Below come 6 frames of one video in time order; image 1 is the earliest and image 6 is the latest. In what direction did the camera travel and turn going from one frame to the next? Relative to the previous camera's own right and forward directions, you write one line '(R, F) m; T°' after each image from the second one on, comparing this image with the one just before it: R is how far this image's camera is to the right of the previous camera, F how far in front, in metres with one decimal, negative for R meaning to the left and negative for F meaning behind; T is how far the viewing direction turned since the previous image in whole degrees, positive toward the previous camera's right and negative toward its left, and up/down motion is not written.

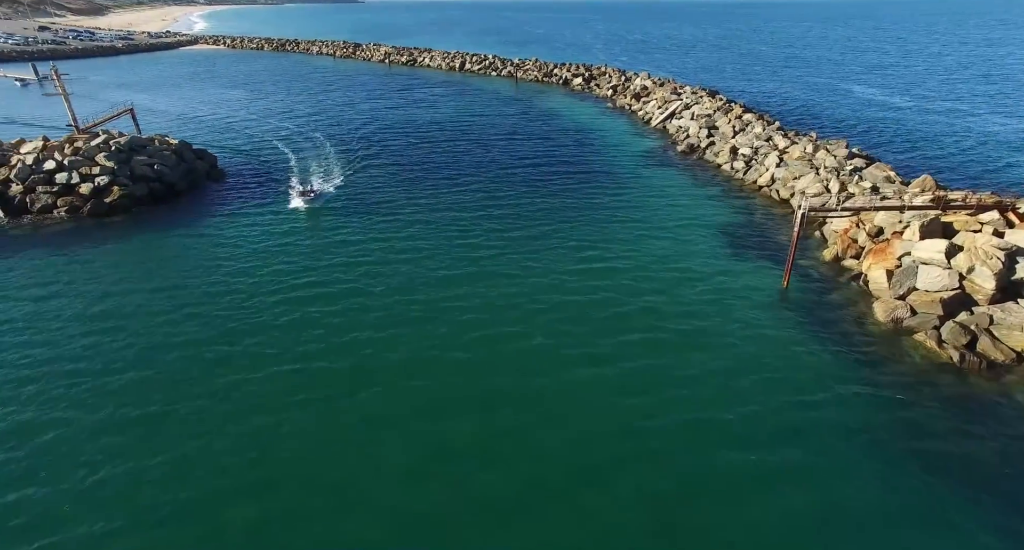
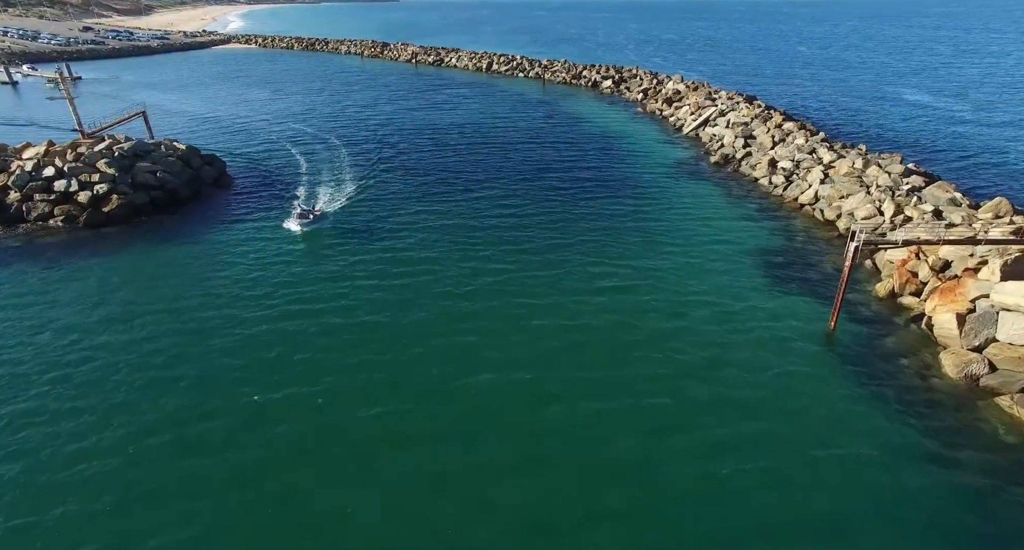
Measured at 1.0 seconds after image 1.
(+0.8, +2.6) m; -3°
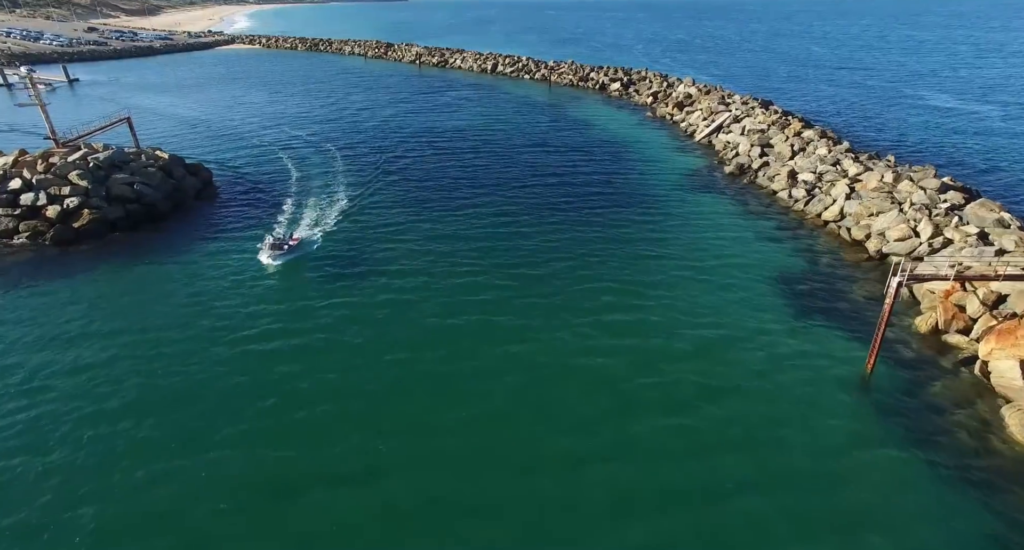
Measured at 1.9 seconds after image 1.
(+0.4, +2.5) m; -1°
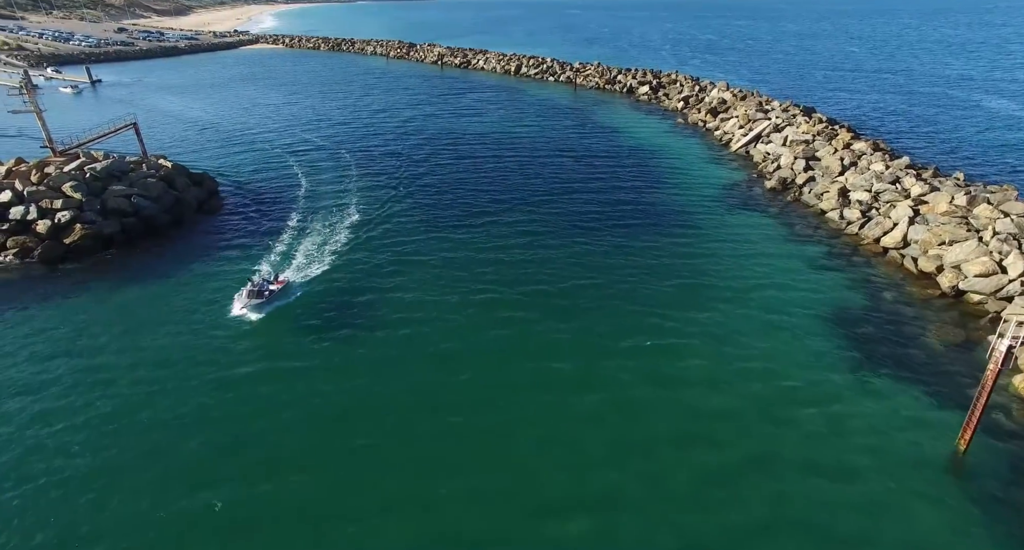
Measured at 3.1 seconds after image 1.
(0.0, +2.9) m; -2°
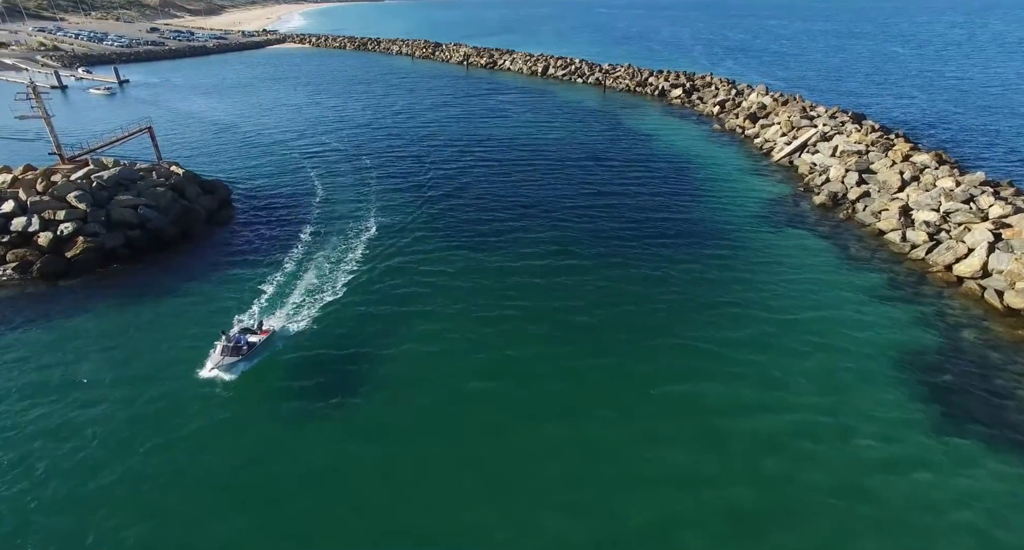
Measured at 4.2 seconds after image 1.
(-0.2, +2.4) m; -2°
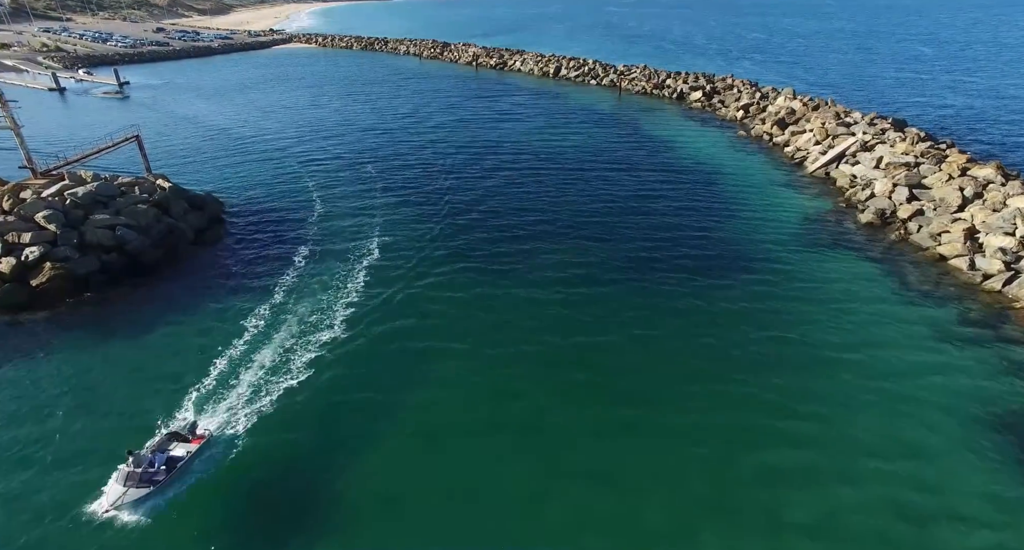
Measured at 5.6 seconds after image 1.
(-0.6, +3.2) m; -1°
